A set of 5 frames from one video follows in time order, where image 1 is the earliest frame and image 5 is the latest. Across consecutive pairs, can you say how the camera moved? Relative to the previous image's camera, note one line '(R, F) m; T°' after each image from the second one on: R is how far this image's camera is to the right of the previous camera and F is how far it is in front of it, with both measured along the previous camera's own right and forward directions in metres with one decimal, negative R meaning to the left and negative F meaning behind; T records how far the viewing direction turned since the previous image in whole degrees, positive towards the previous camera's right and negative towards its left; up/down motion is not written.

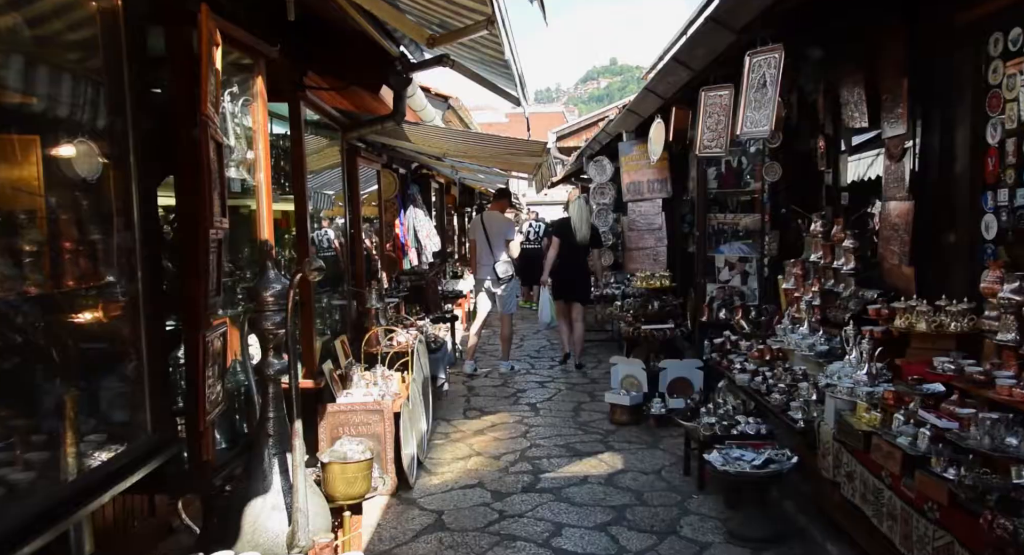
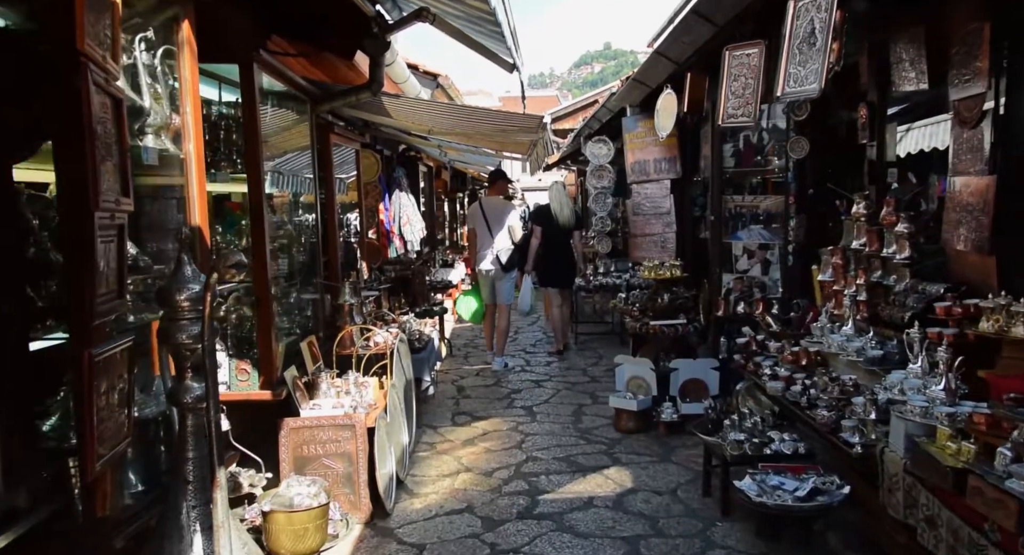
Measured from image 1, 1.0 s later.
(0.0, +0.6) m; 0°
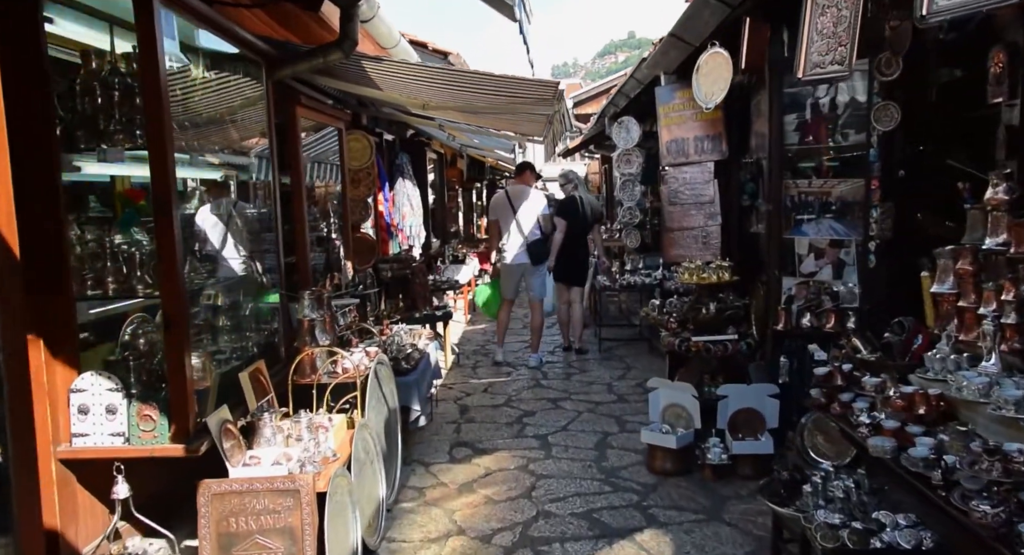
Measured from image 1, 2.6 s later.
(+0.1, +1.0) m; -2°
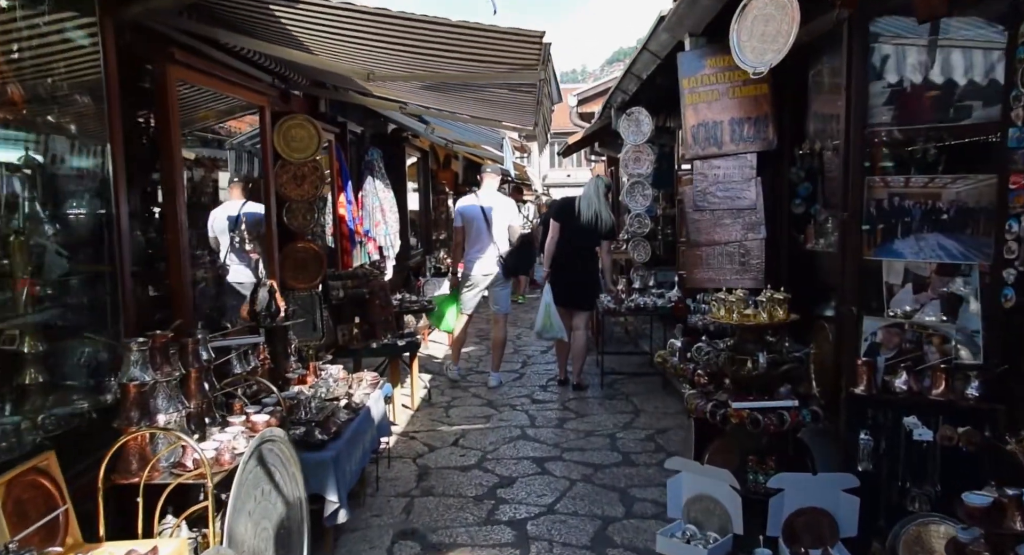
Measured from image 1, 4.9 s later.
(+0.2, +1.3) m; 0°
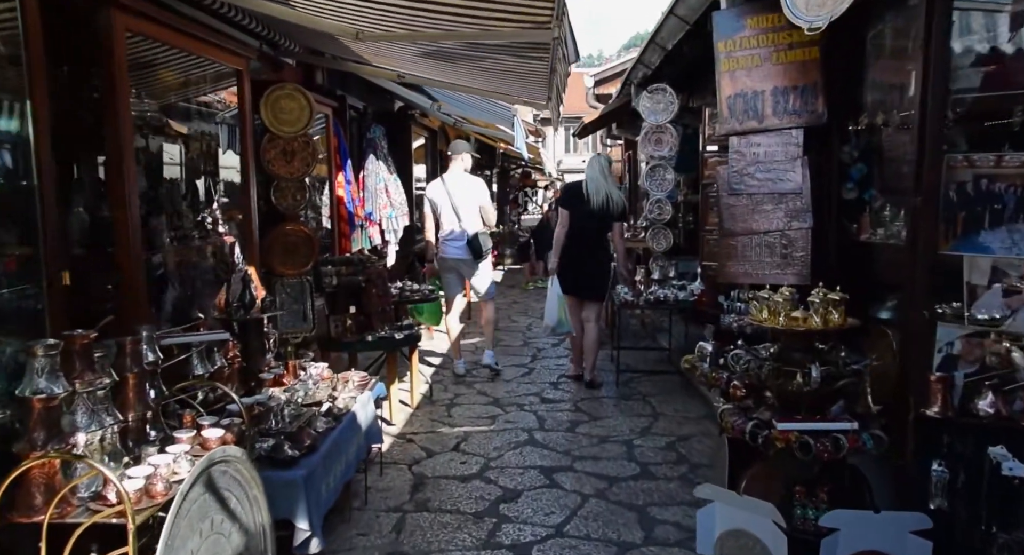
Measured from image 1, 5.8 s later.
(0.0, +0.5) m; -1°
